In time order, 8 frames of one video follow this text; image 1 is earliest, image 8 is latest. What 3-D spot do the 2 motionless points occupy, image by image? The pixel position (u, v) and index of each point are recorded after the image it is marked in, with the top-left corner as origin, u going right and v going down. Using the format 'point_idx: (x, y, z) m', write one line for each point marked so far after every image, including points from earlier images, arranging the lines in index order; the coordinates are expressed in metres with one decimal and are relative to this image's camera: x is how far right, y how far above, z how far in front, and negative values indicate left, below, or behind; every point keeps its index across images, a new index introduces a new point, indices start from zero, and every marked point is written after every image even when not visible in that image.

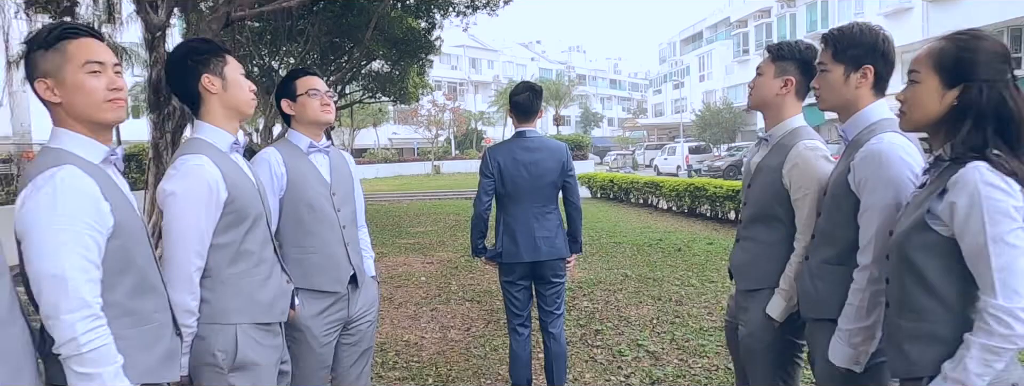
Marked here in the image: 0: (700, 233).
0: (+3.5, -0.8, +12.3) m
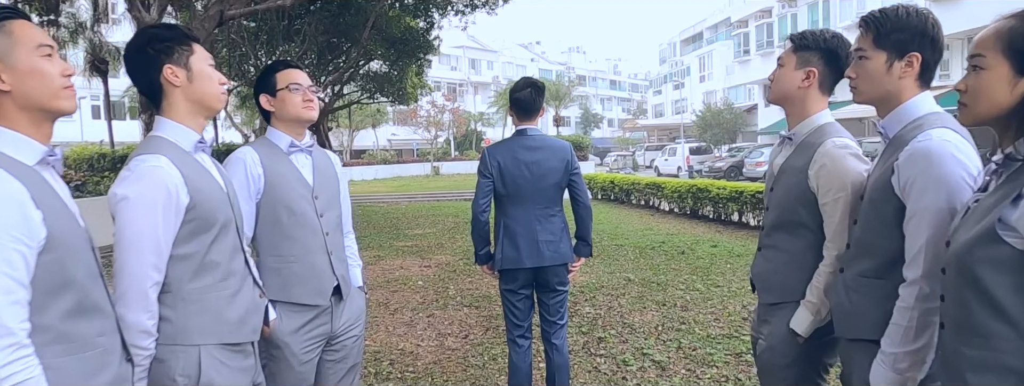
0: (+3.5, -0.8, +12.0) m
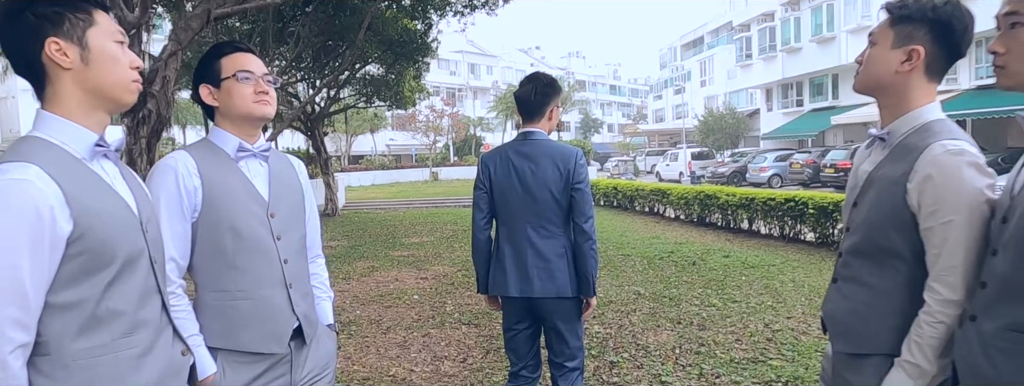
0: (+3.5, -0.9, +11.5) m
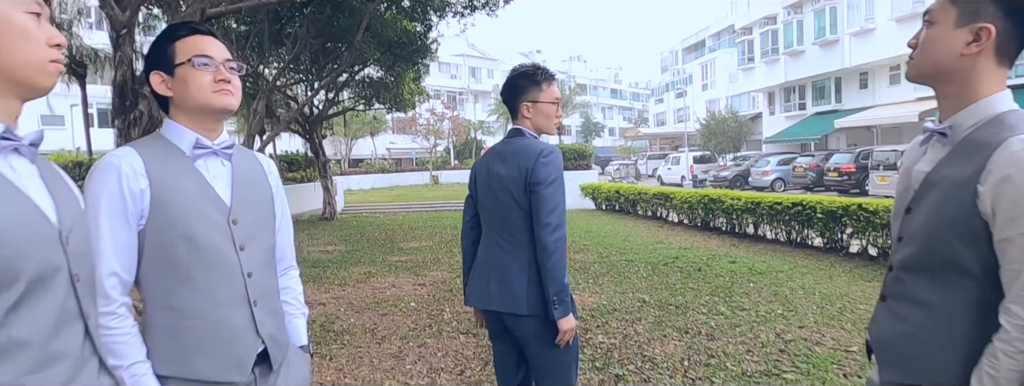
0: (+3.5, -1.0, +11.2) m
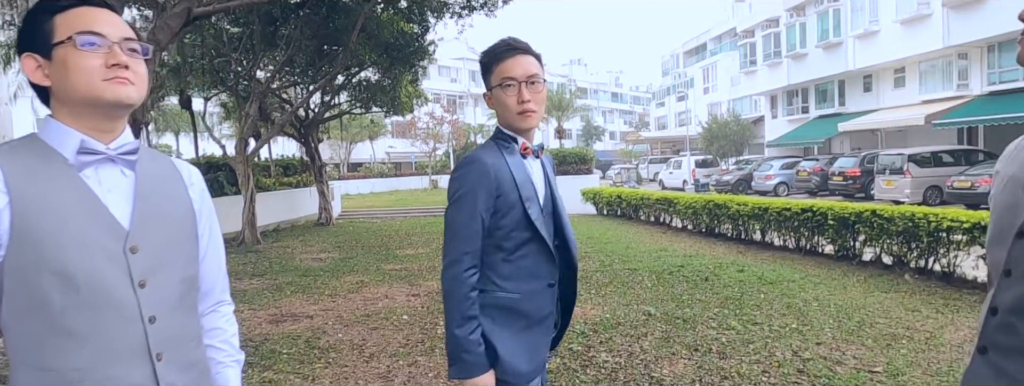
0: (+3.5, -1.1, +10.8) m
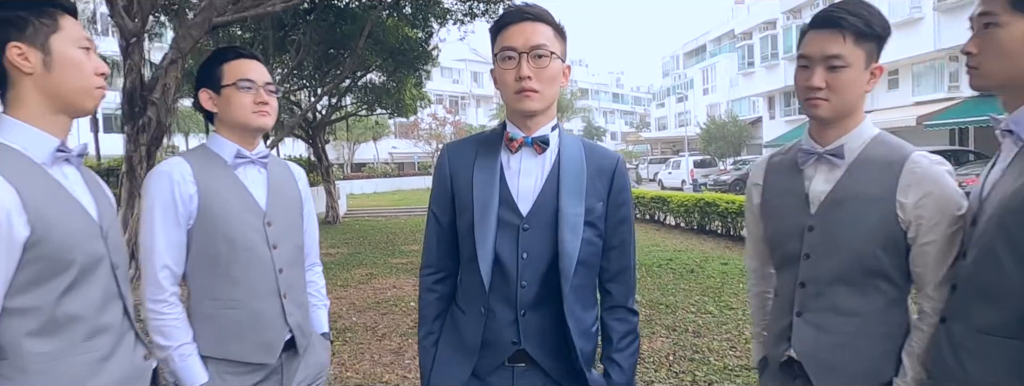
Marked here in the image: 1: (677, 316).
0: (+3.5, -1.0, +11.5) m
1: (+1.8, -1.3, +7.1) m
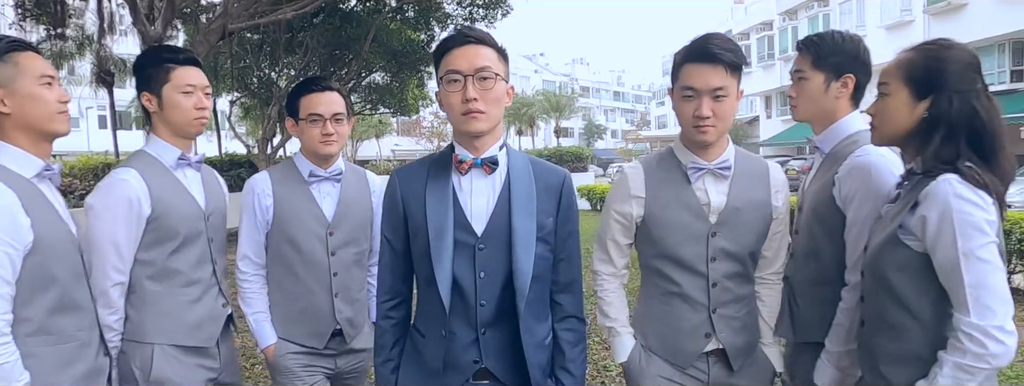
0: (+3.4, -1.0, +12.2) m
1: (+1.7, -1.3, +7.8) m
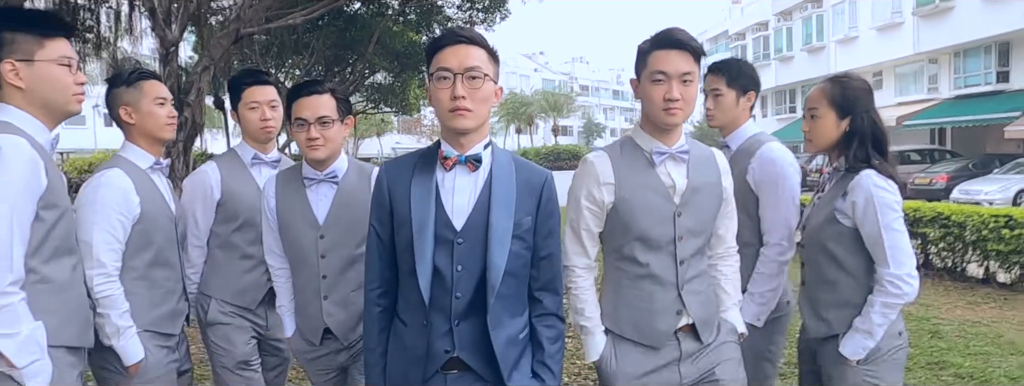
0: (+3.4, -0.9, +12.9) m
1: (+1.6, -1.2, +8.5) m
